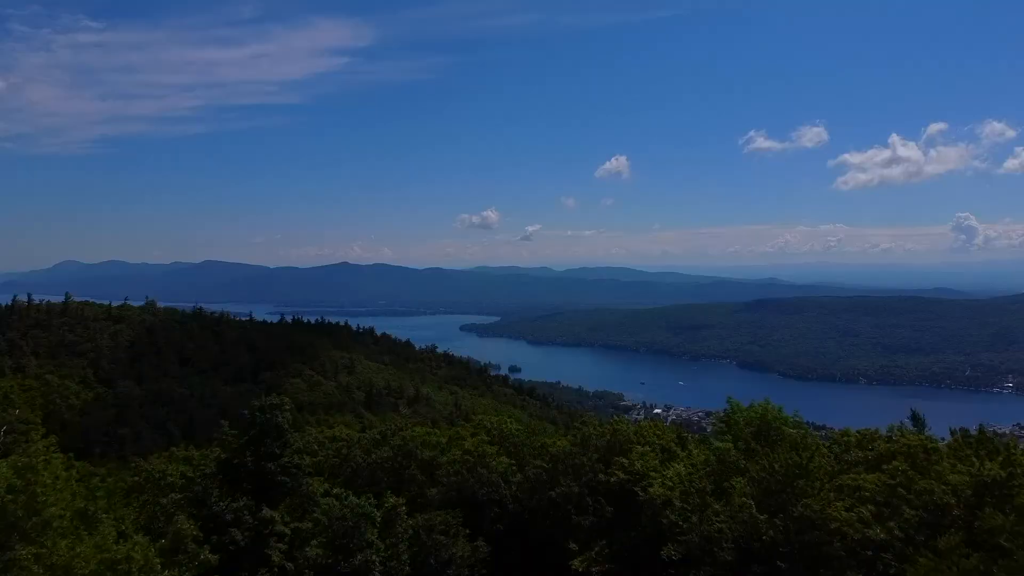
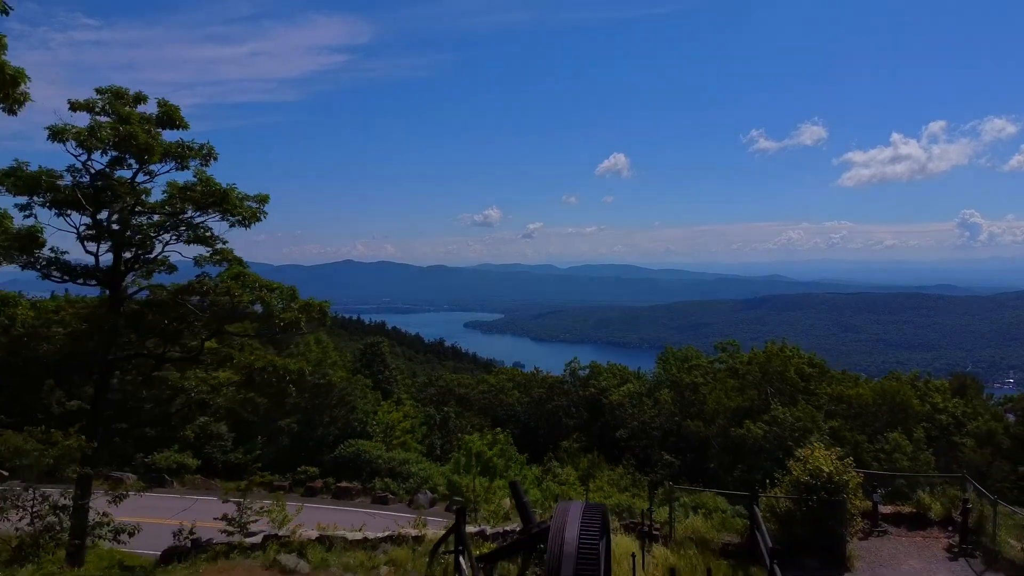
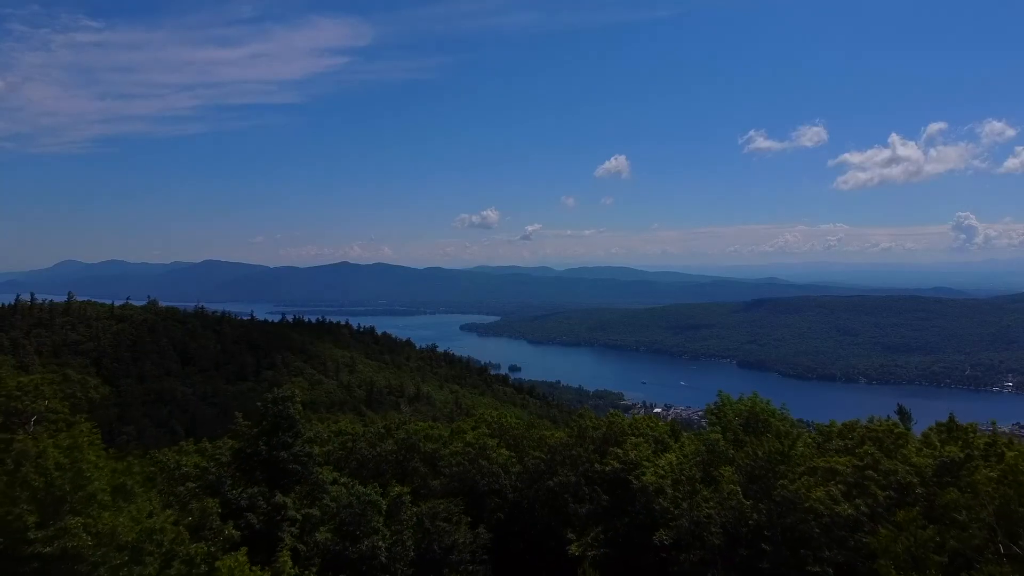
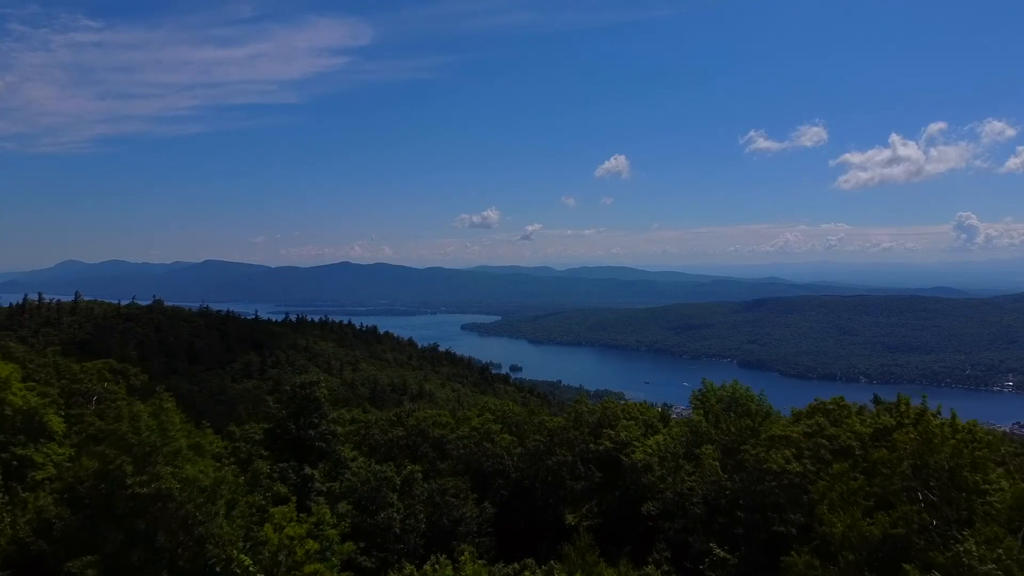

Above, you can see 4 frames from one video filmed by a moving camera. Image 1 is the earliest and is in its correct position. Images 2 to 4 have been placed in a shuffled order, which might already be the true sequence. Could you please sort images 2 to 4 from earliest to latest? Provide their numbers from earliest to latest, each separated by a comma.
3, 4, 2
